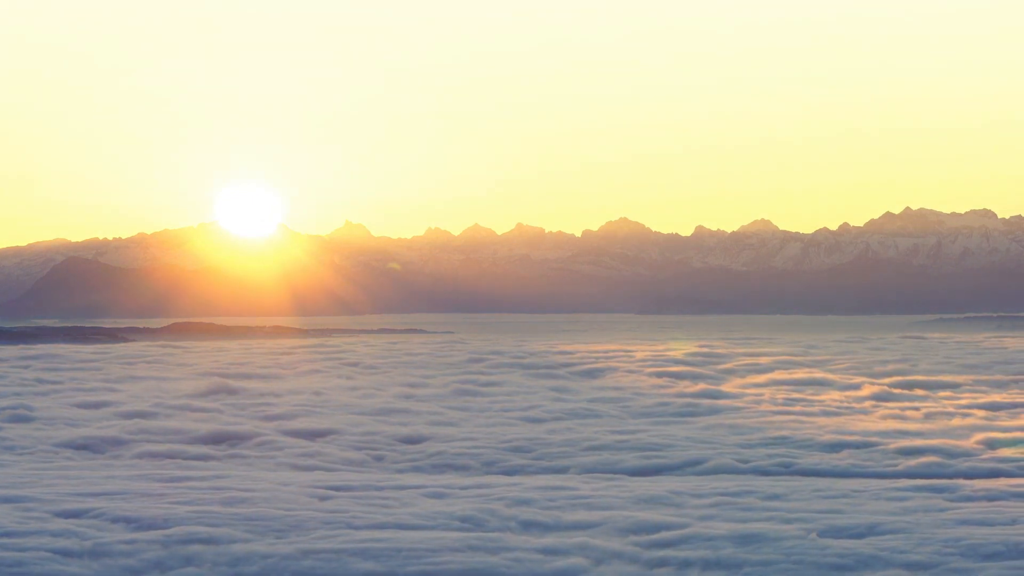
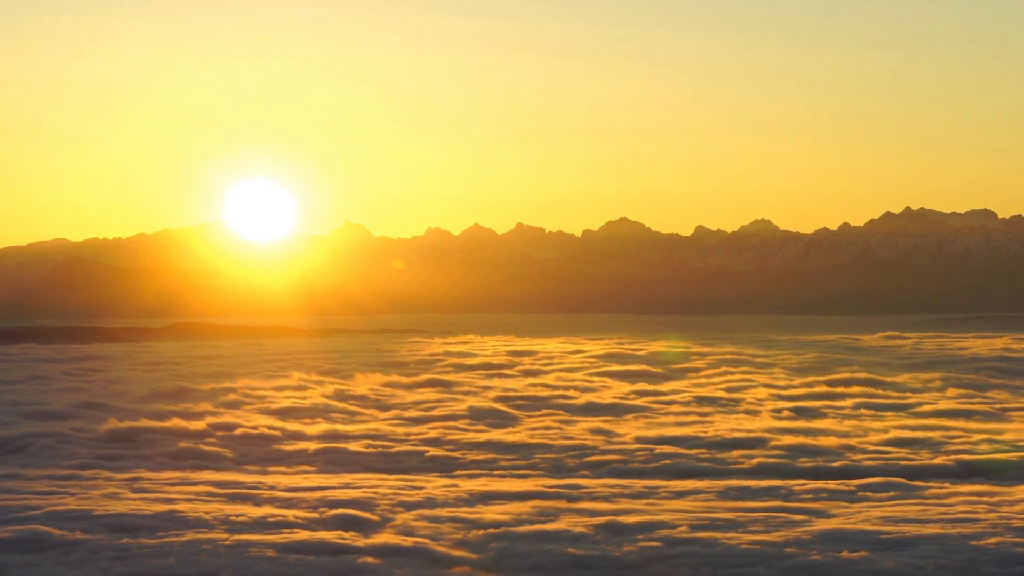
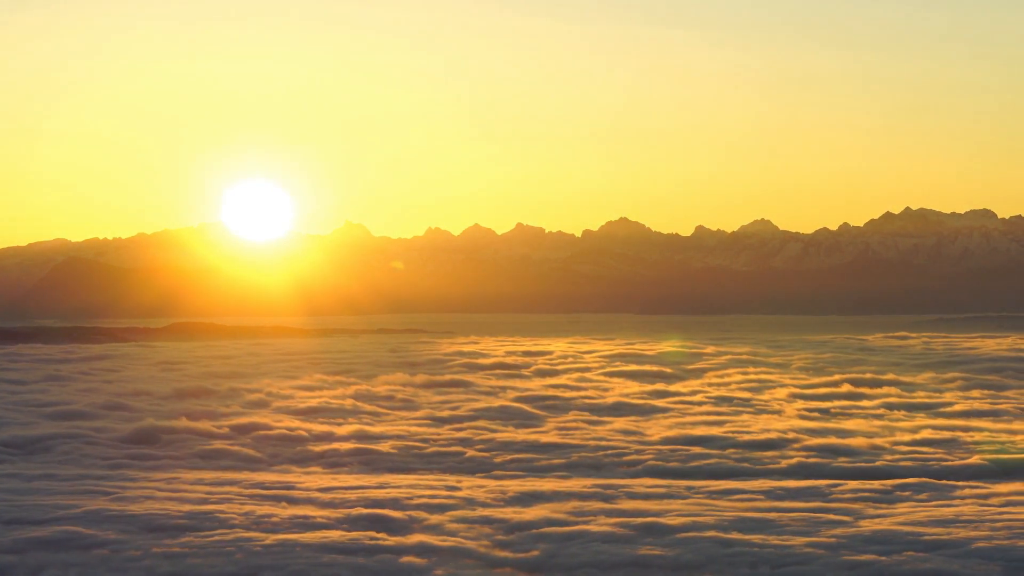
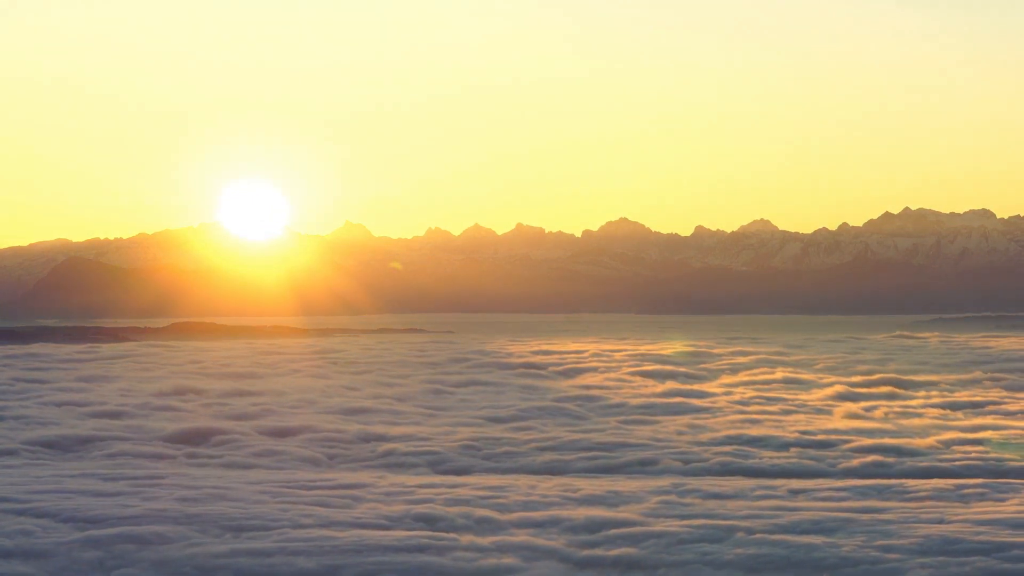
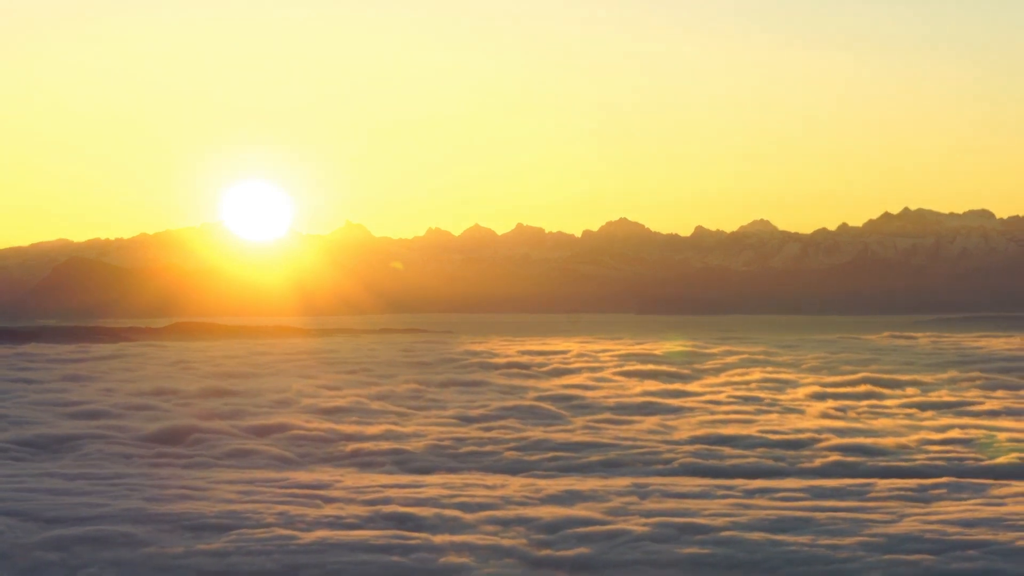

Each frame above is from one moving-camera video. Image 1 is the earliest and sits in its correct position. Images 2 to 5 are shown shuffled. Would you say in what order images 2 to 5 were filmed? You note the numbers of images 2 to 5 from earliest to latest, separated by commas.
4, 5, 3, 2
